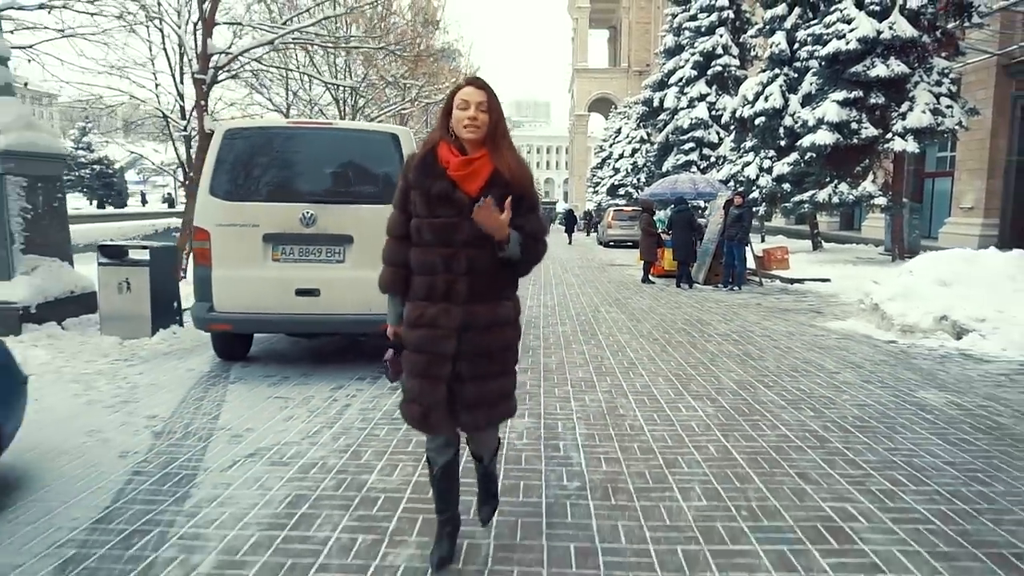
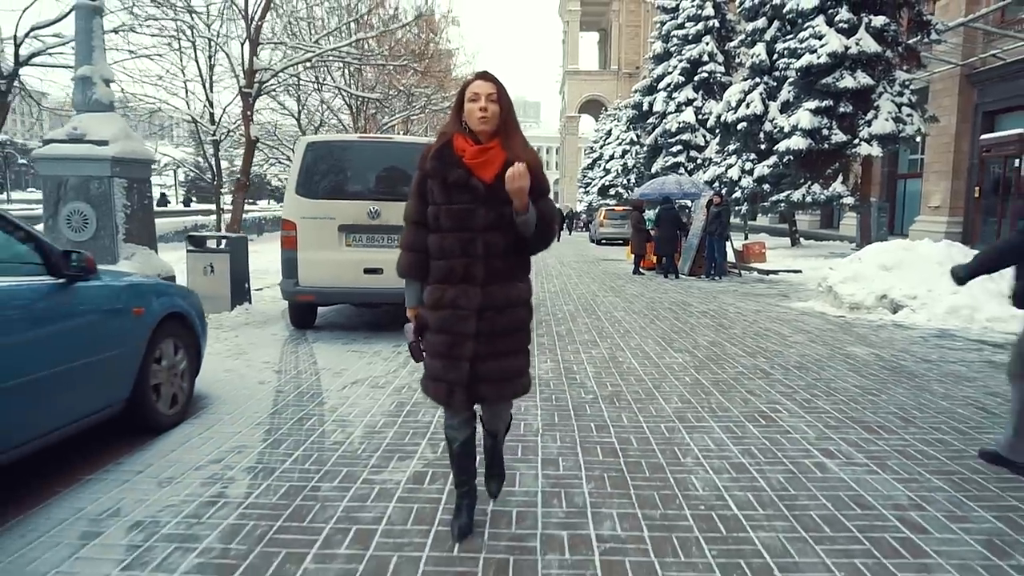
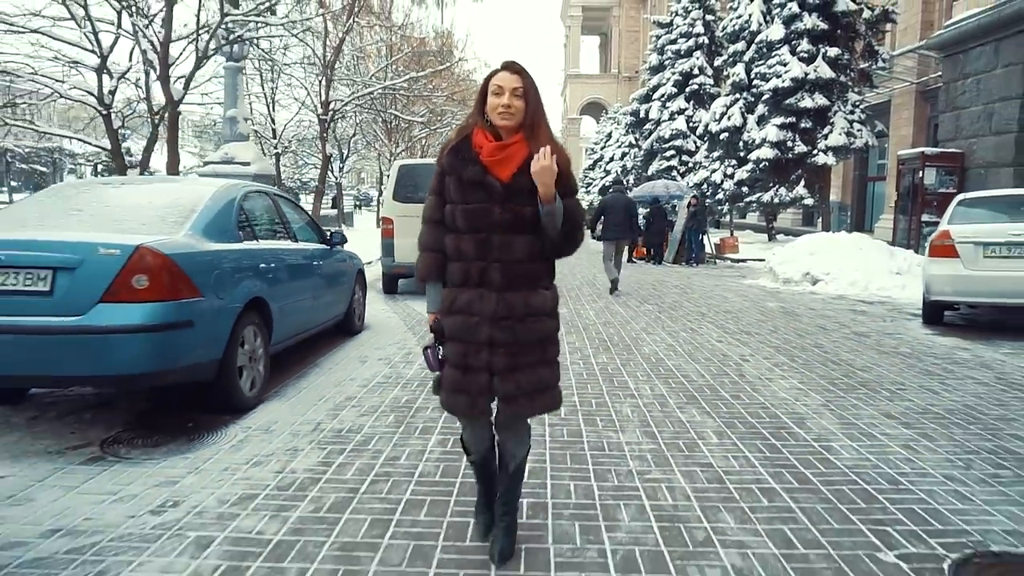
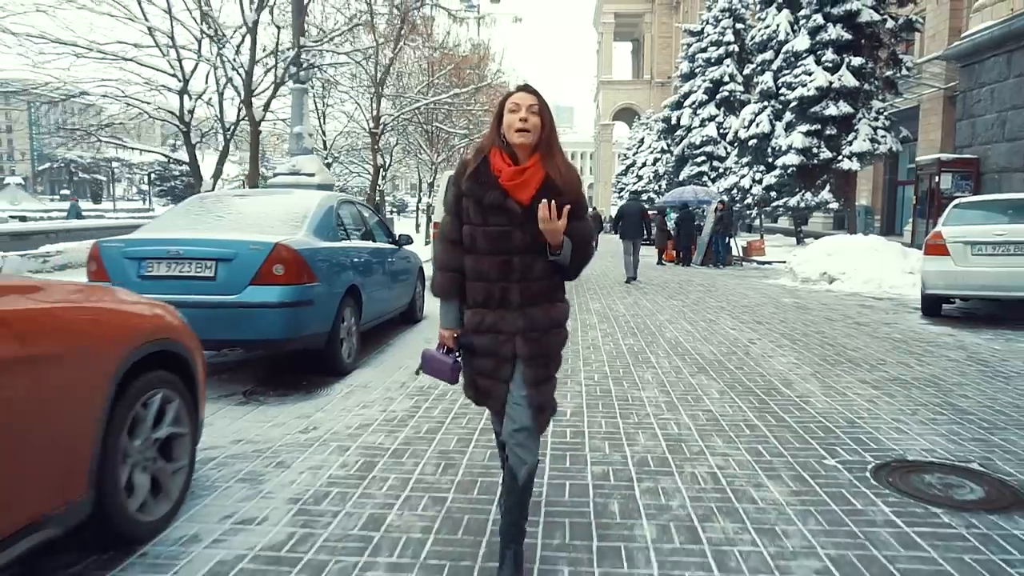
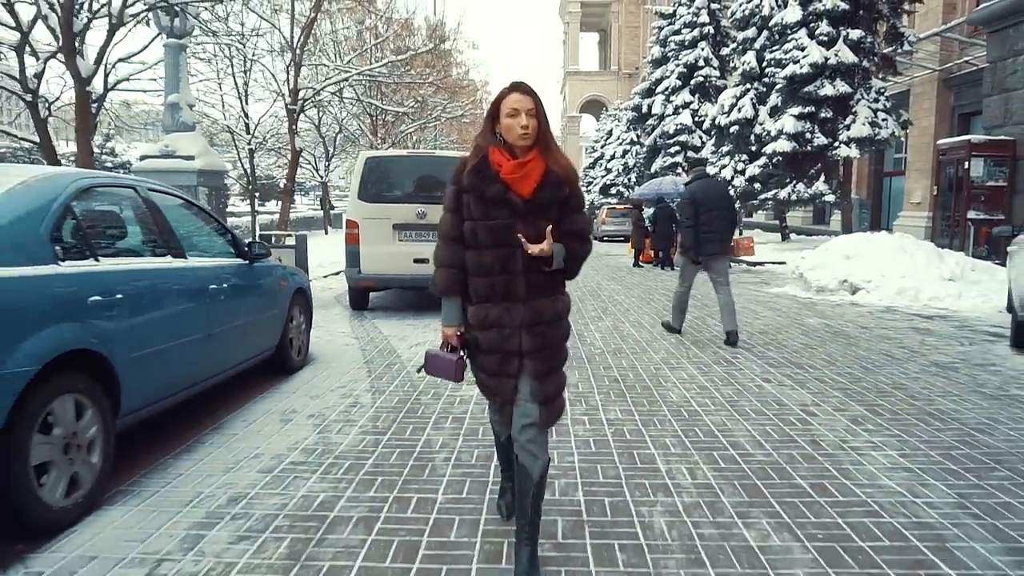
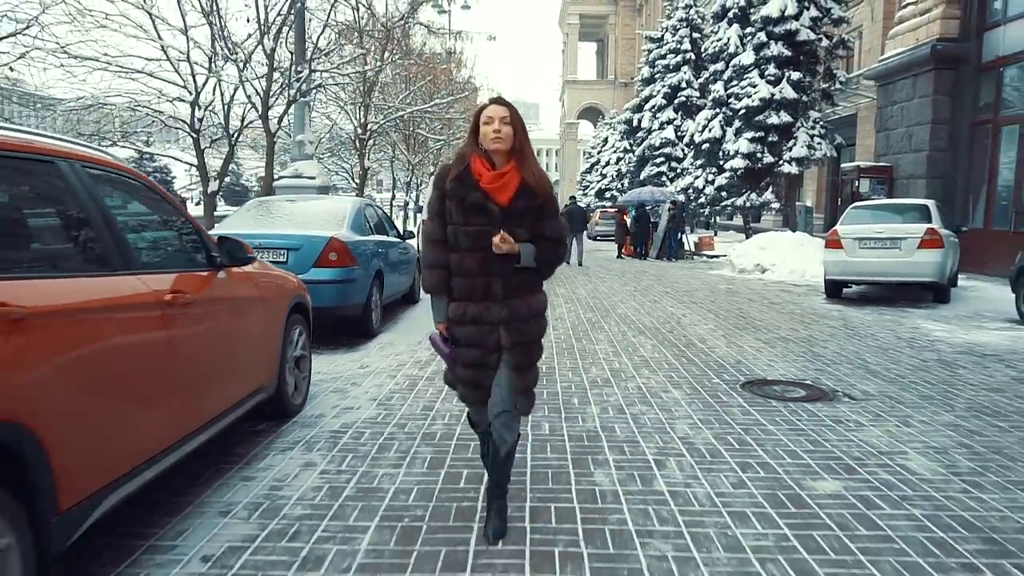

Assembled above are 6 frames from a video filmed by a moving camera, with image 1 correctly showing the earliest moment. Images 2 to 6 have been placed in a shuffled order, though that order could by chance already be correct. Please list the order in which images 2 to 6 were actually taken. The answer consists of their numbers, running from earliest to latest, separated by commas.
2, 5, 3, 4, 6
